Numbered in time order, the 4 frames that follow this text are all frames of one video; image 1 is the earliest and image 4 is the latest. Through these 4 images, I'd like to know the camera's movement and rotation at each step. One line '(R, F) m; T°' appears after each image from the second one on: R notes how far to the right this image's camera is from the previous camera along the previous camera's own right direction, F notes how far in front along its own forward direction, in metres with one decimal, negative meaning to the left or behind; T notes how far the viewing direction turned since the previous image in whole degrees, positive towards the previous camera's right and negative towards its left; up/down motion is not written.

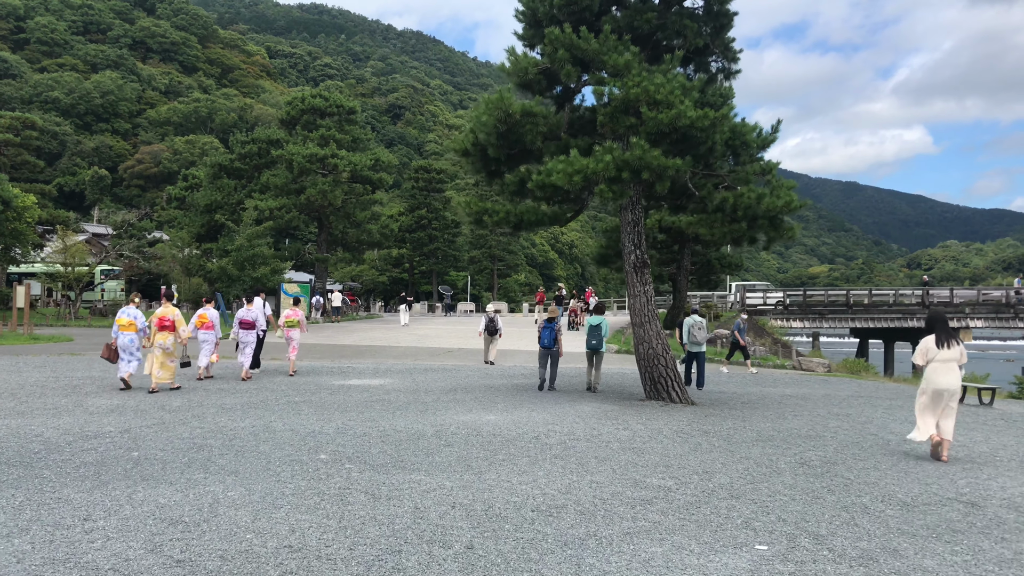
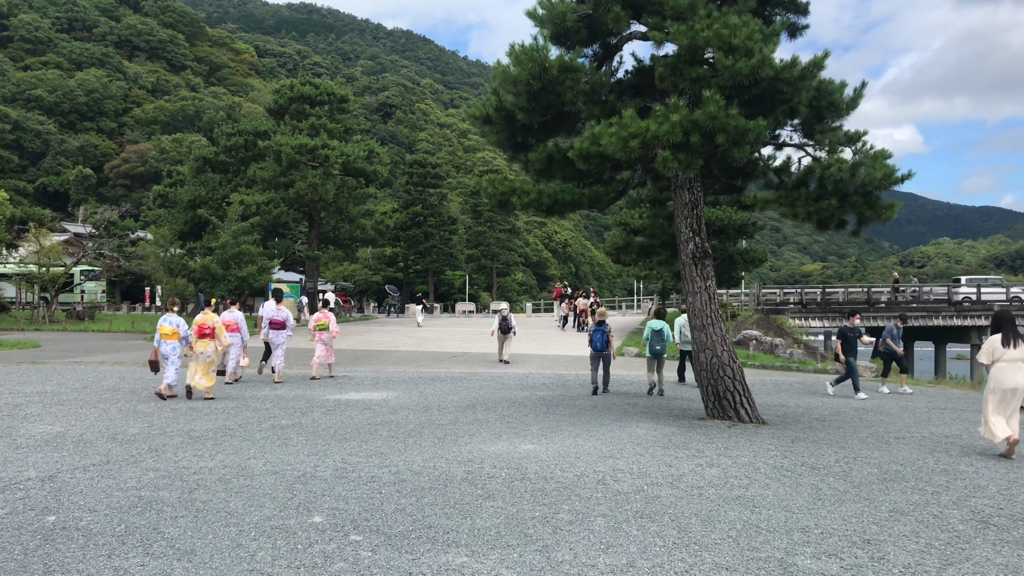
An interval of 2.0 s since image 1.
(-0.3, +1.6) m; +1°
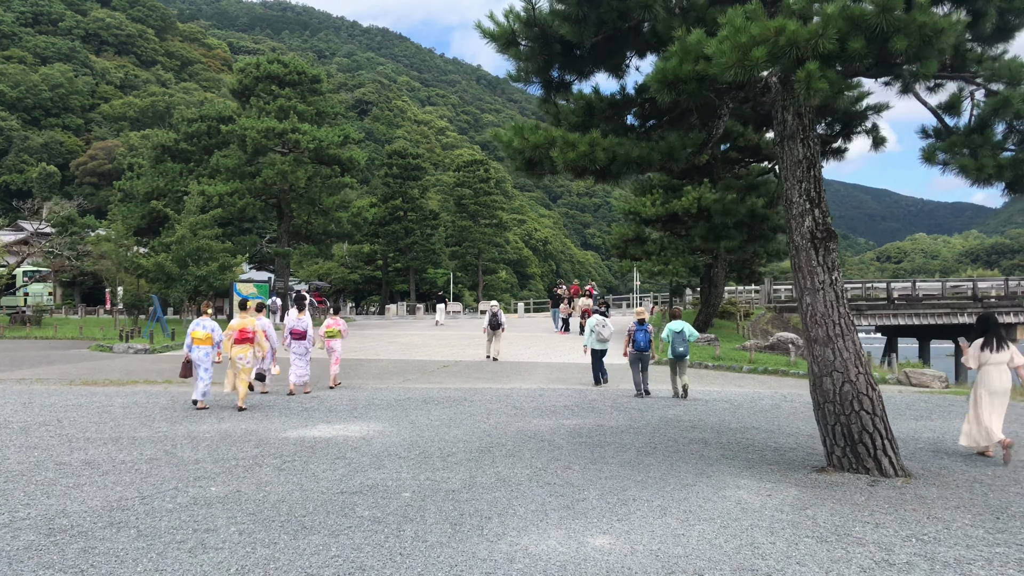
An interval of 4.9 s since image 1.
(-0.3, +2.4) m; +1°
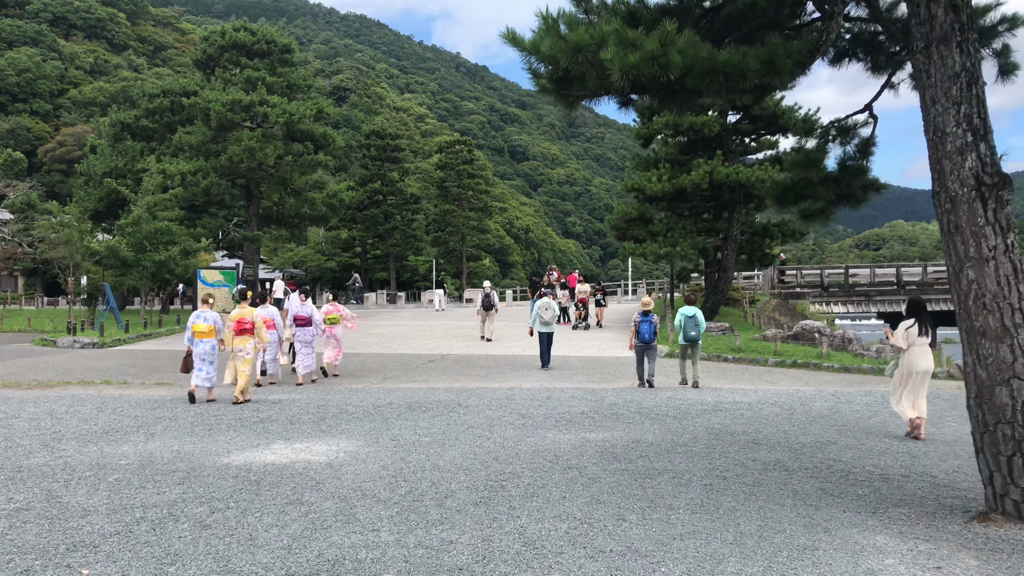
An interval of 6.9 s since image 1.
(-0.2, +1.7) m; +1°
